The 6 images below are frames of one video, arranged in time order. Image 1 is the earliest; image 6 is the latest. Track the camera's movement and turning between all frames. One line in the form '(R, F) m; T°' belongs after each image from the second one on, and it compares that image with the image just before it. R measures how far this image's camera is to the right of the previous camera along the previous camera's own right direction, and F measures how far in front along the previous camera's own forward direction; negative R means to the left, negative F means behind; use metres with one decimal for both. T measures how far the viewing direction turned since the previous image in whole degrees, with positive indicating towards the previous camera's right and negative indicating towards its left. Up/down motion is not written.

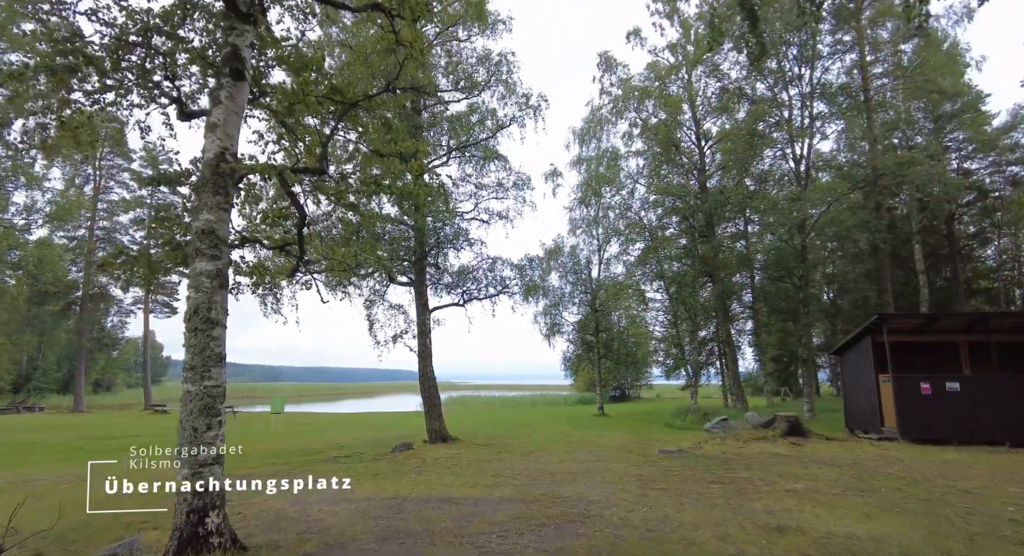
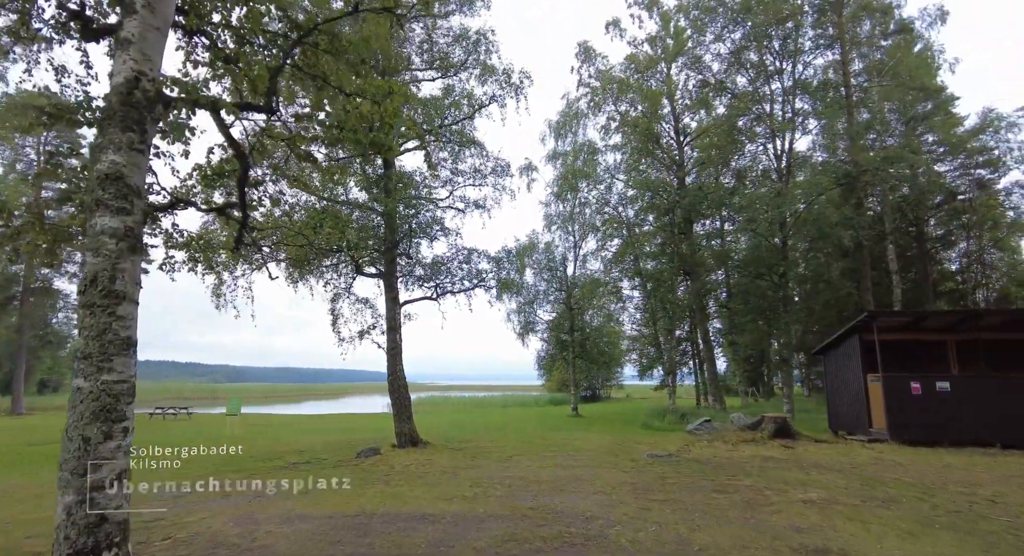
(-0.2, +1.0) m; +3°
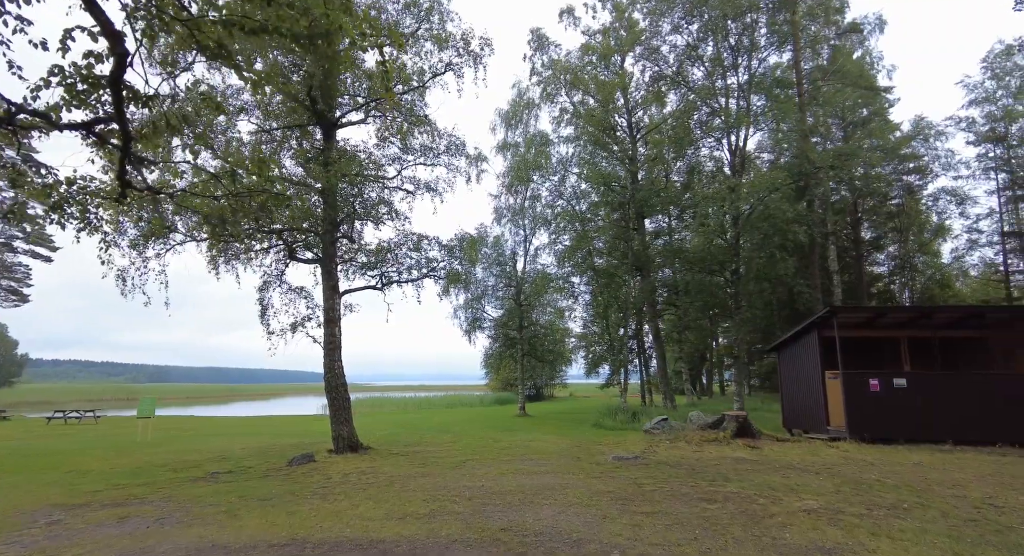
(-0.3, +1.1) m; +6°
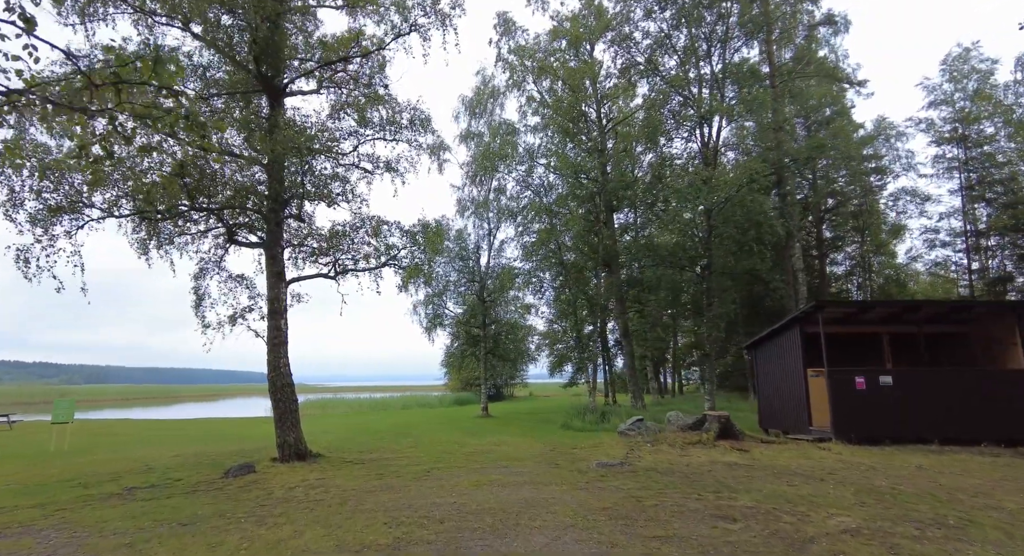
(-0.3, +1.2) m; +5°
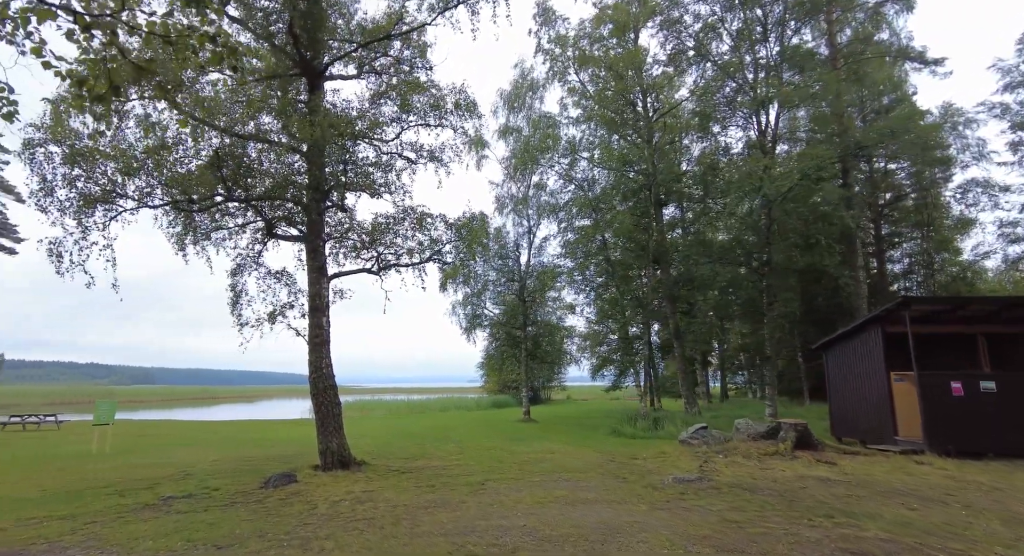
(-0.5, +0.9) m; -3°
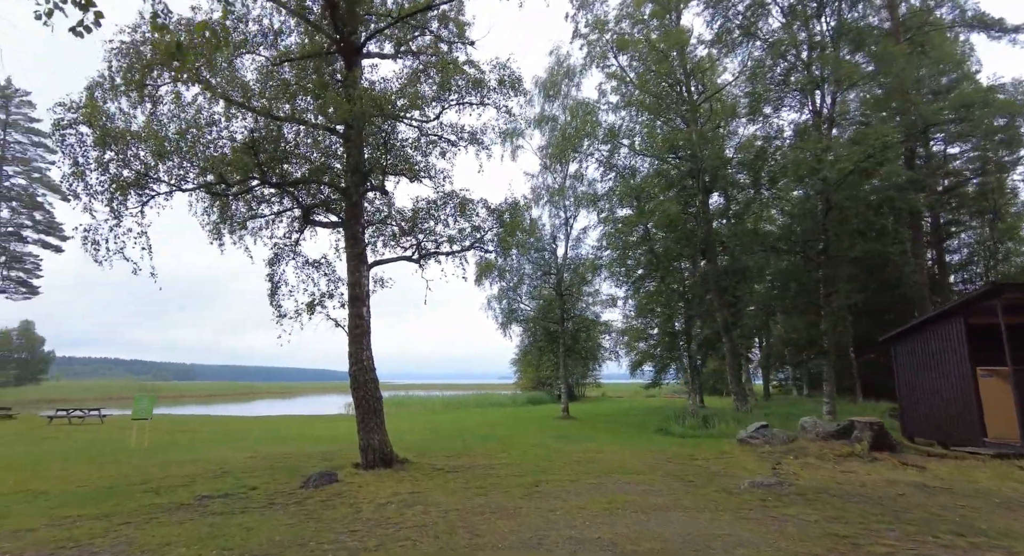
(-0.4, +0.7) m; -3°
